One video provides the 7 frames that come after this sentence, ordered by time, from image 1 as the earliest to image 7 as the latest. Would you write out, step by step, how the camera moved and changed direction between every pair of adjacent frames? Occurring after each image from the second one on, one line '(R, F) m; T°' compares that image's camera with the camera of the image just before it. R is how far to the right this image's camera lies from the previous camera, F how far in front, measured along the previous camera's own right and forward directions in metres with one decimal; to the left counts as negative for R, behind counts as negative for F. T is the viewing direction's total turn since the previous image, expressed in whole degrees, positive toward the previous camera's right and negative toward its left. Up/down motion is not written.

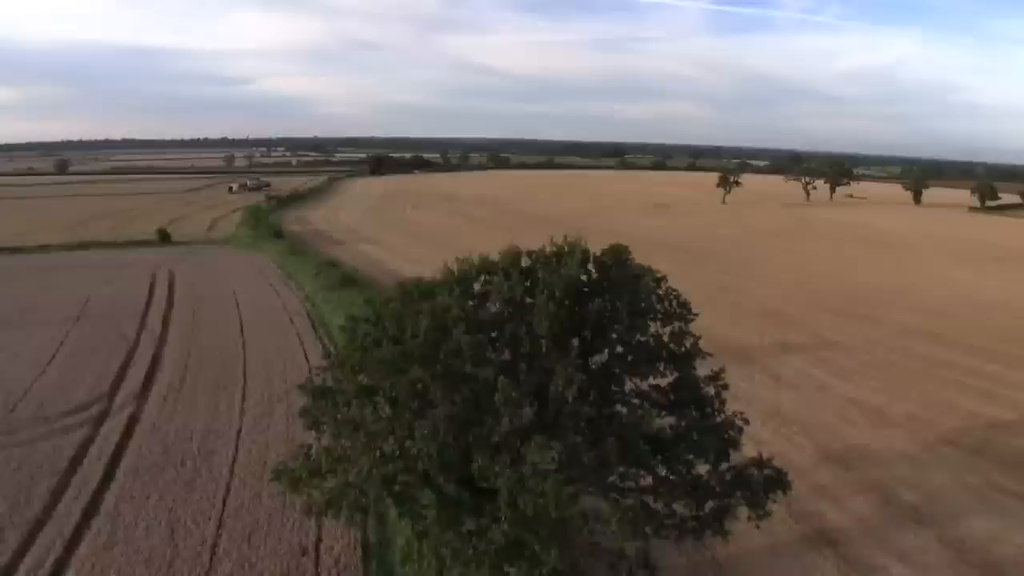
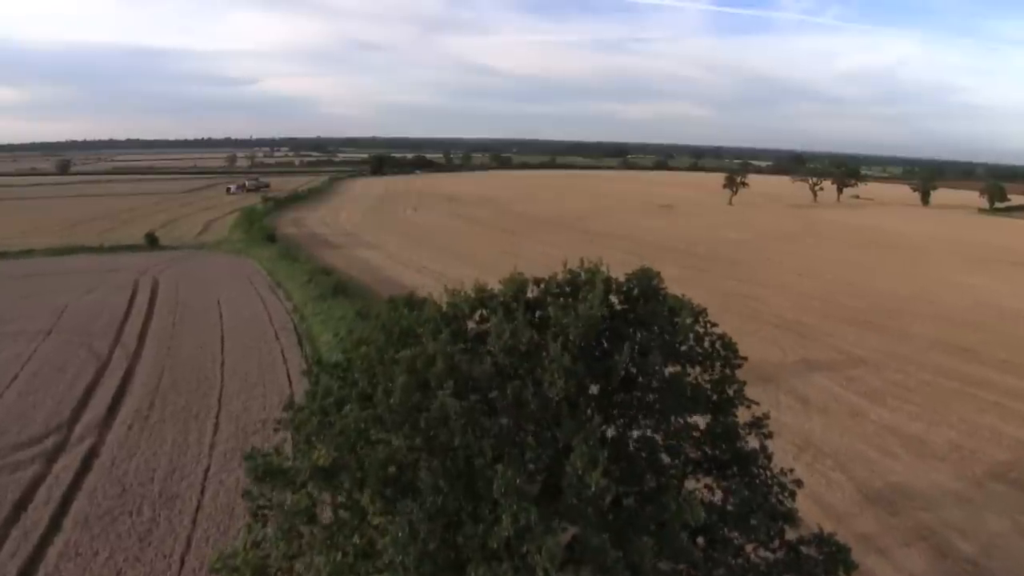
(0.0, +1.7) m; 0°
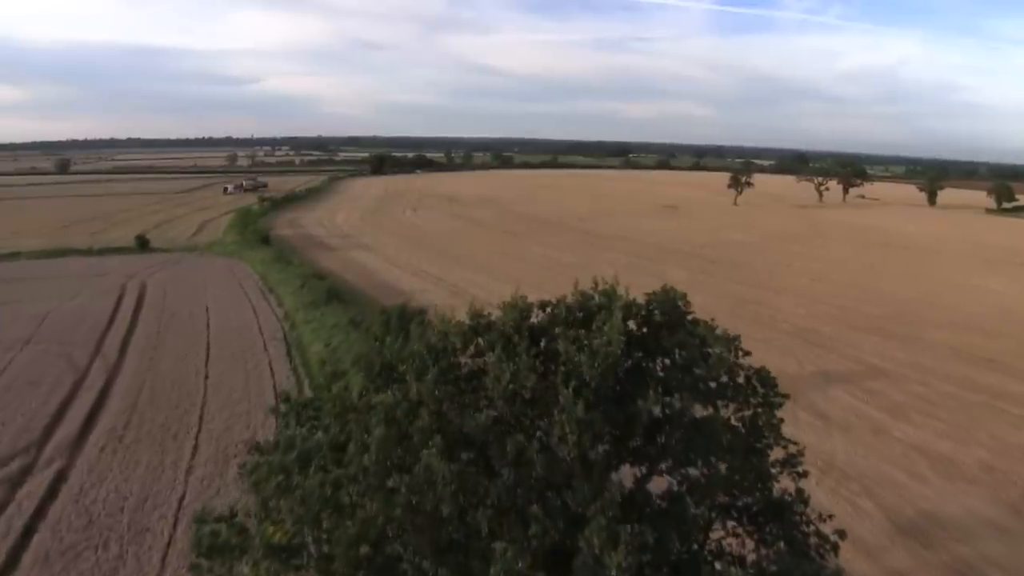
(0.0, +1.1) m; 0°
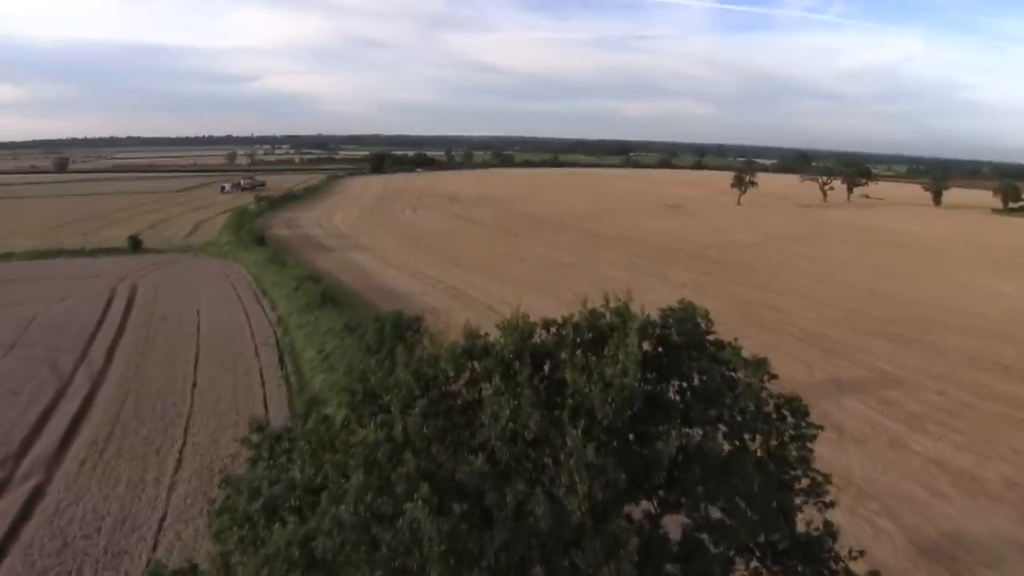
(0.0, +0.7) m; 0°
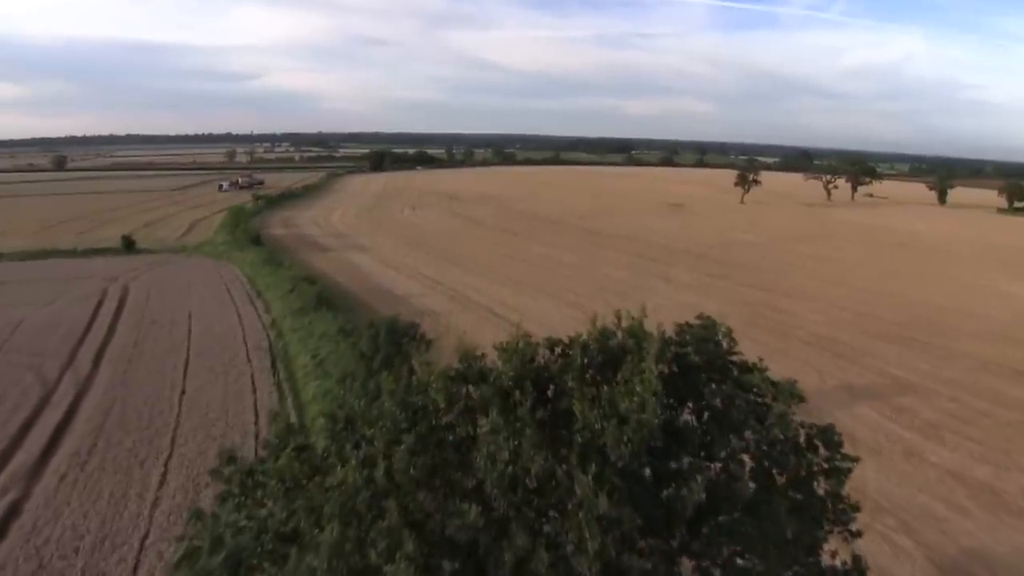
(0.0, +0.6) m; 0°
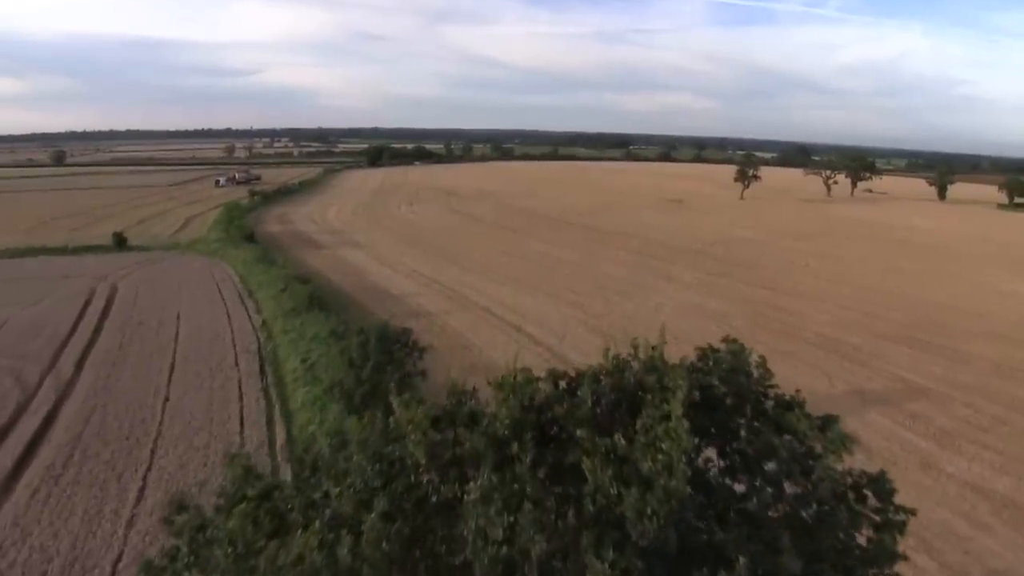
(0.0, +0.7) m; 0°
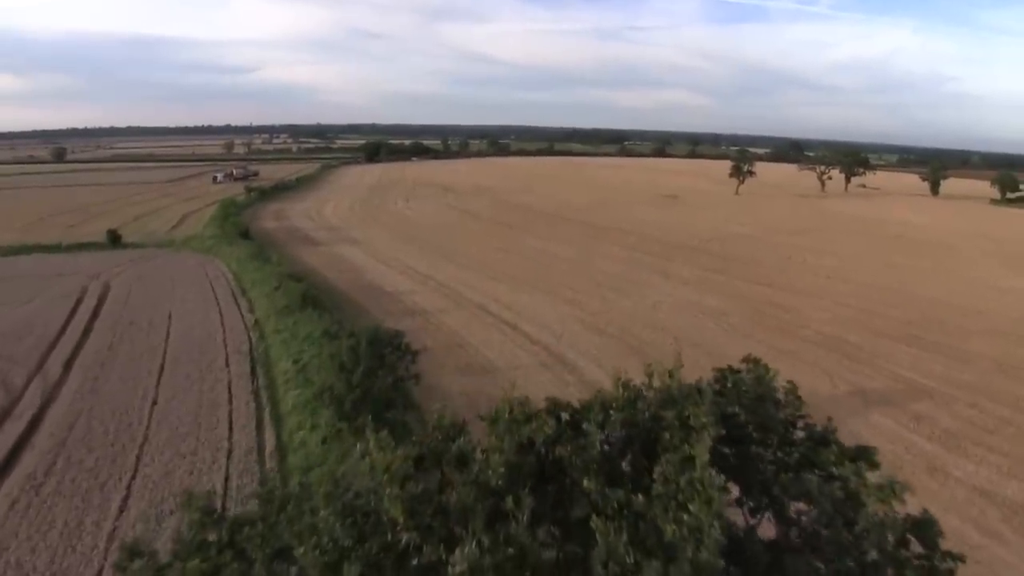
(0.0, +0.4) m; 0°
